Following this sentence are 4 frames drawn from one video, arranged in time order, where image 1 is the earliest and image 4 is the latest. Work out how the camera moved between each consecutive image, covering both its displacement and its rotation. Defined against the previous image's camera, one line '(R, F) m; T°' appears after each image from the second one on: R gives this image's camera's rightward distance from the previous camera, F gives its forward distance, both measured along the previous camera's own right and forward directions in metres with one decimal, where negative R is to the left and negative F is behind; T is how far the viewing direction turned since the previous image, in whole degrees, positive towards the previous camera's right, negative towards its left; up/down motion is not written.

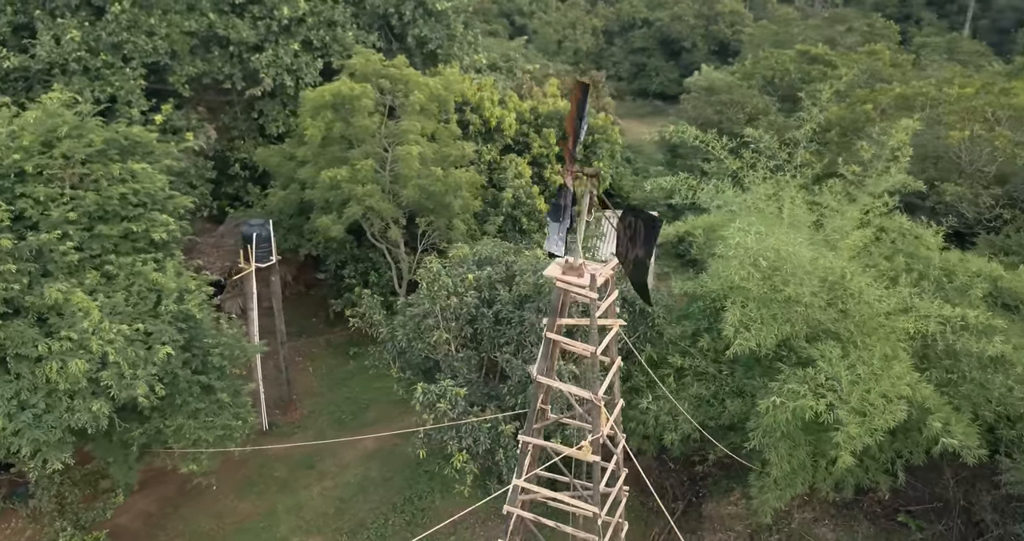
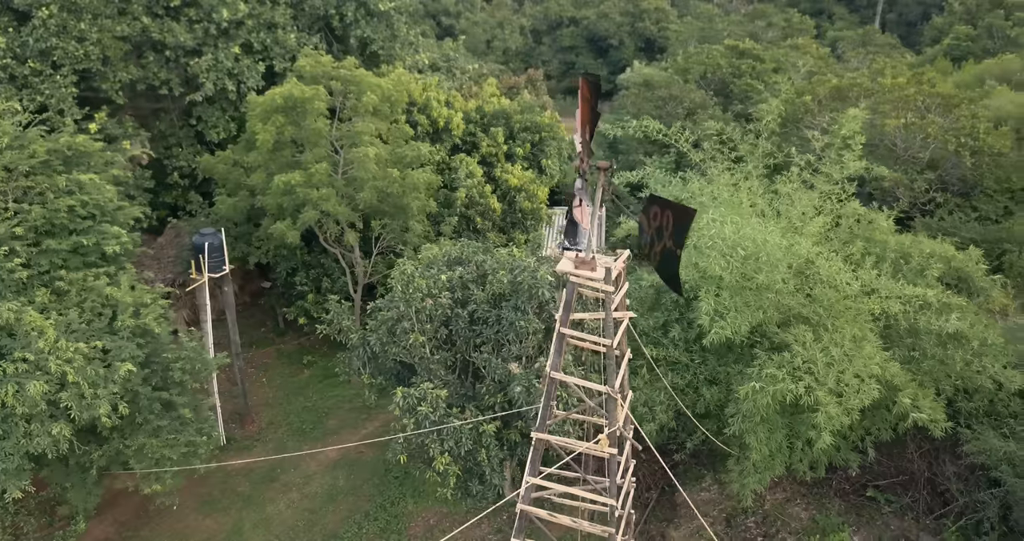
(-0.5, 0.0) m; +5°
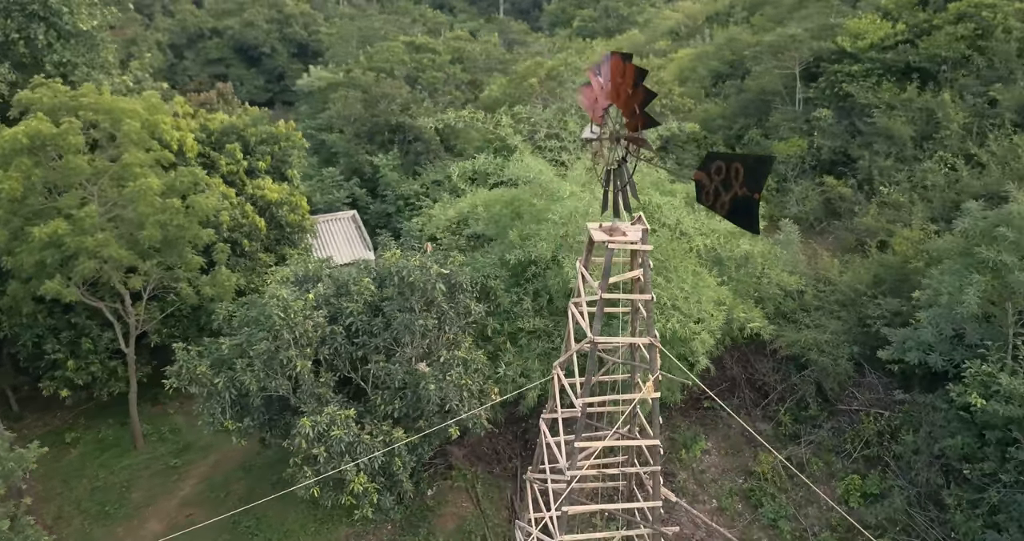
(-2.3, +0.3) m; +24°
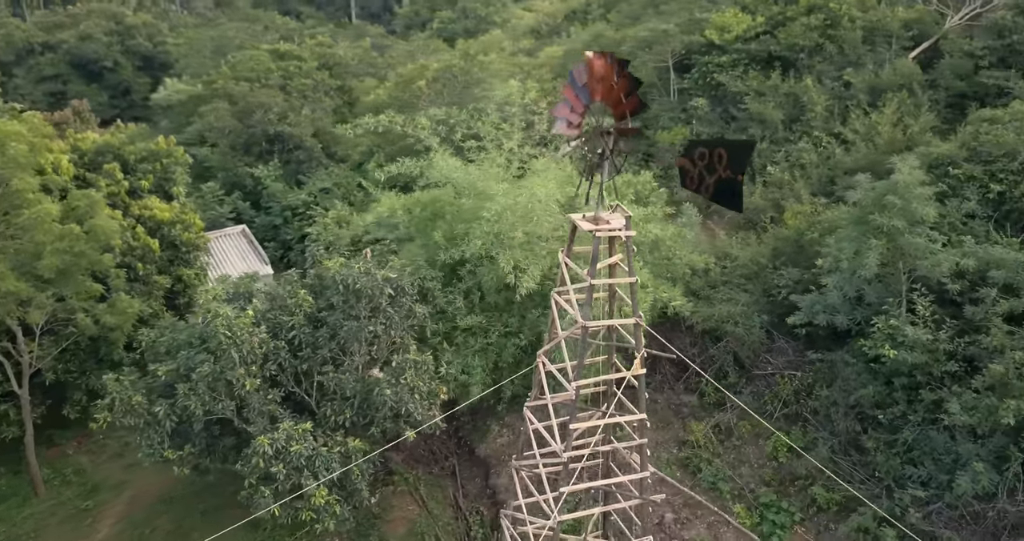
(-0.9, -0.1) m; +10°
